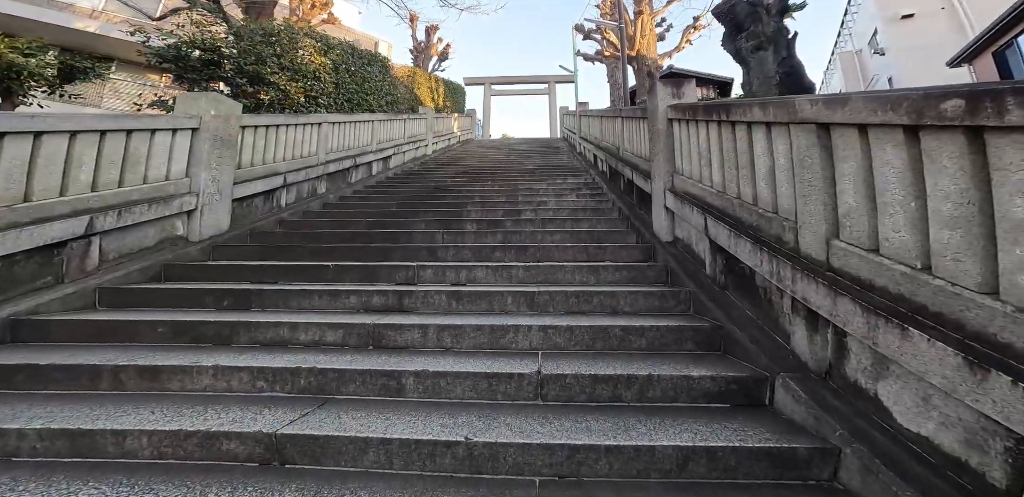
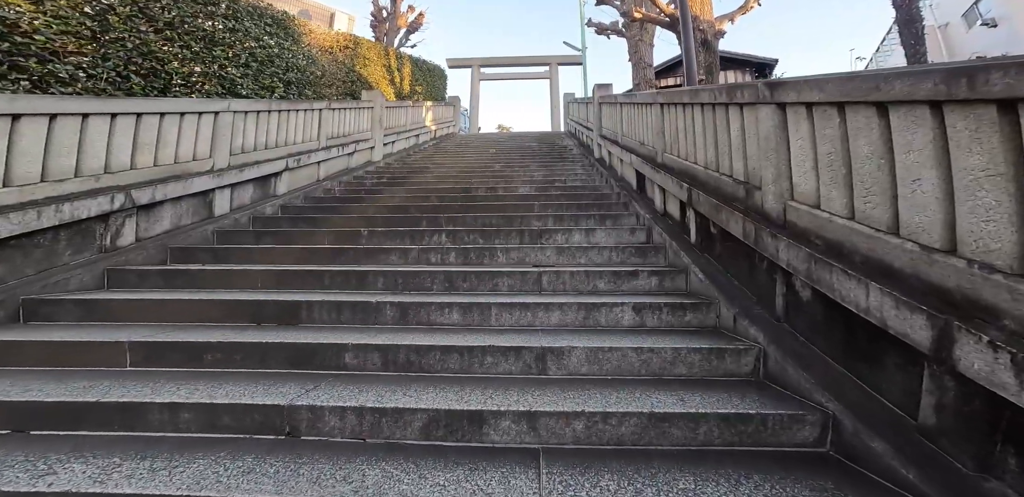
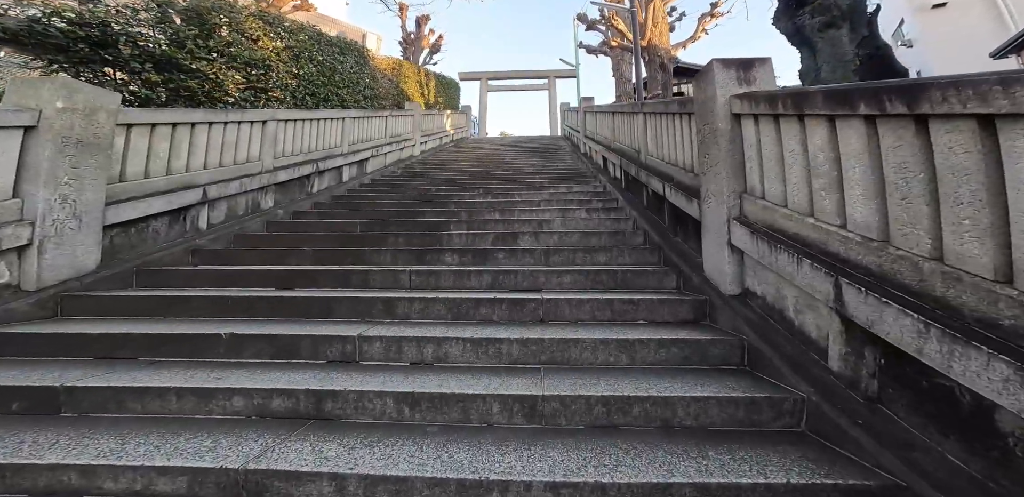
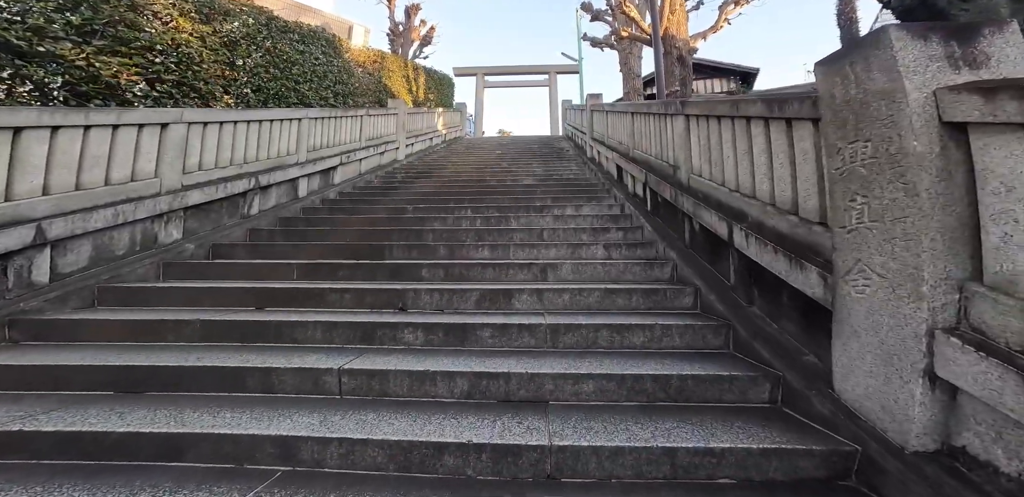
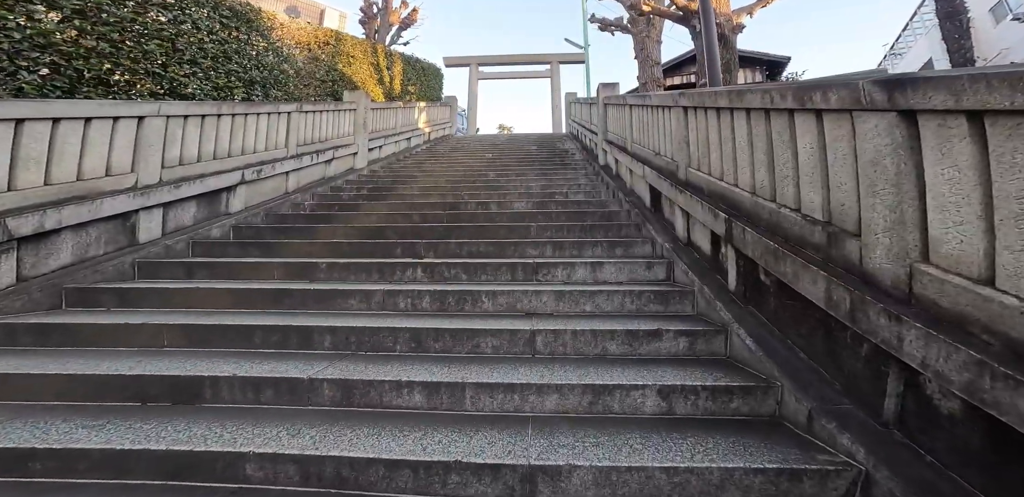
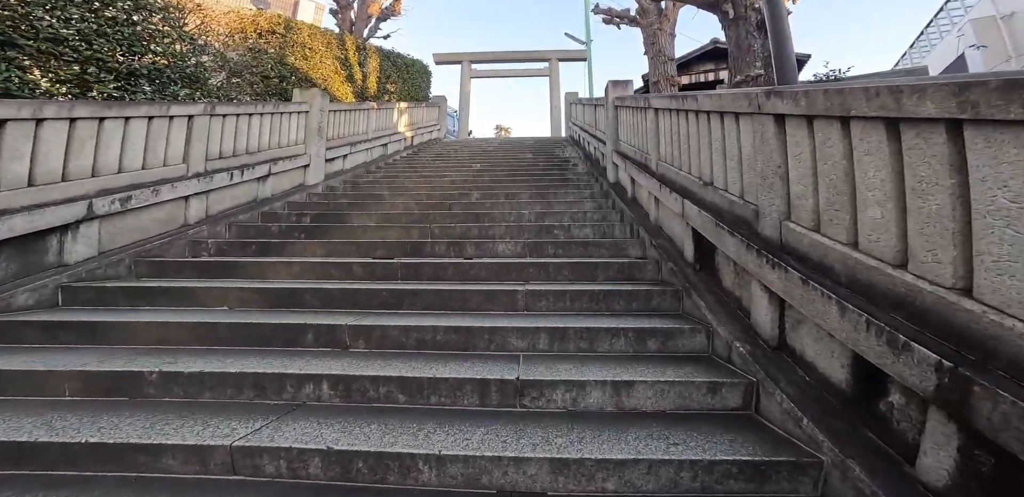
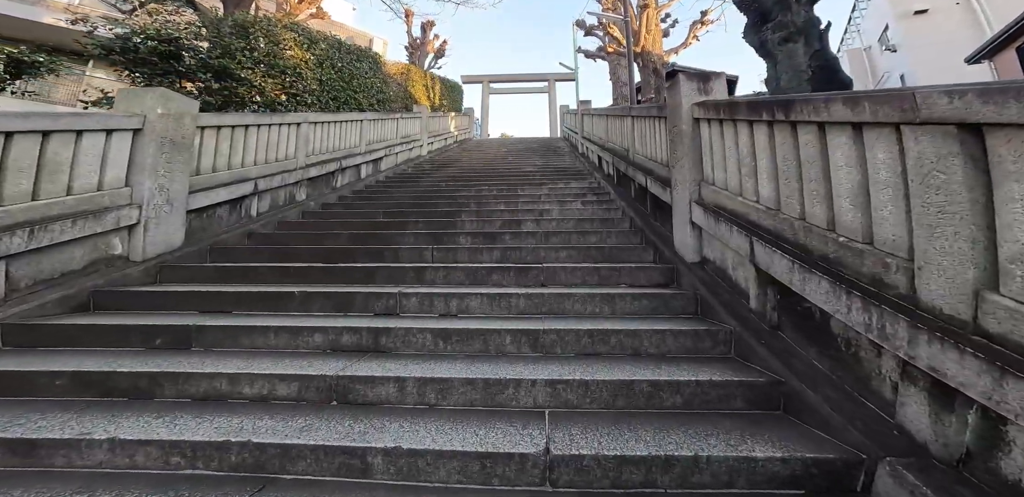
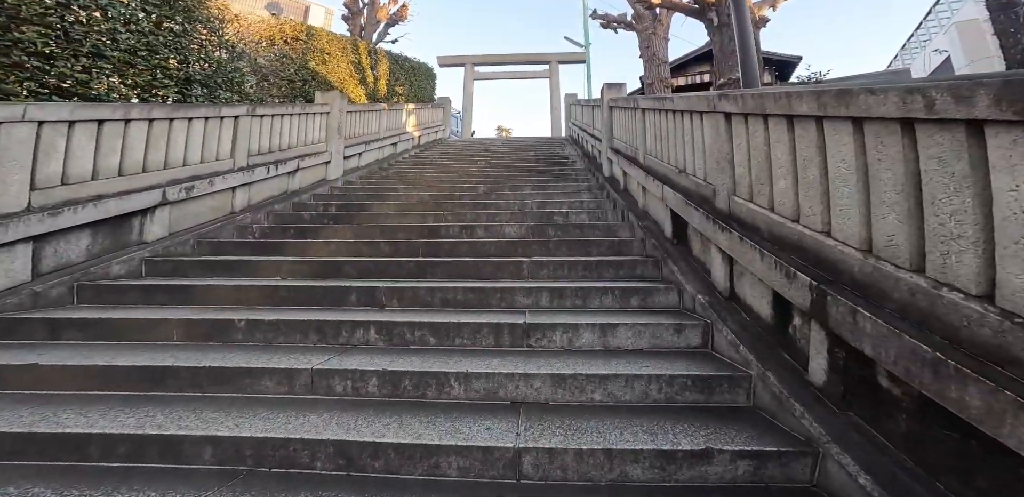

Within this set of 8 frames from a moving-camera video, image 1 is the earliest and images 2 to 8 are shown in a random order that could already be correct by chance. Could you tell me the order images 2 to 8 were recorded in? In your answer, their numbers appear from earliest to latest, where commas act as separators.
7, 3, 4, 2, 5, 8, 6
